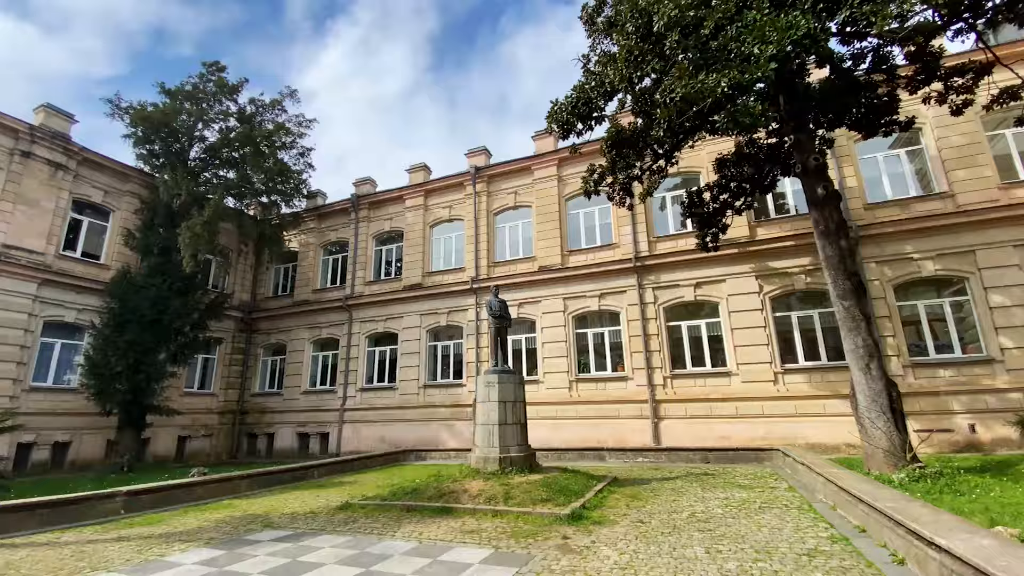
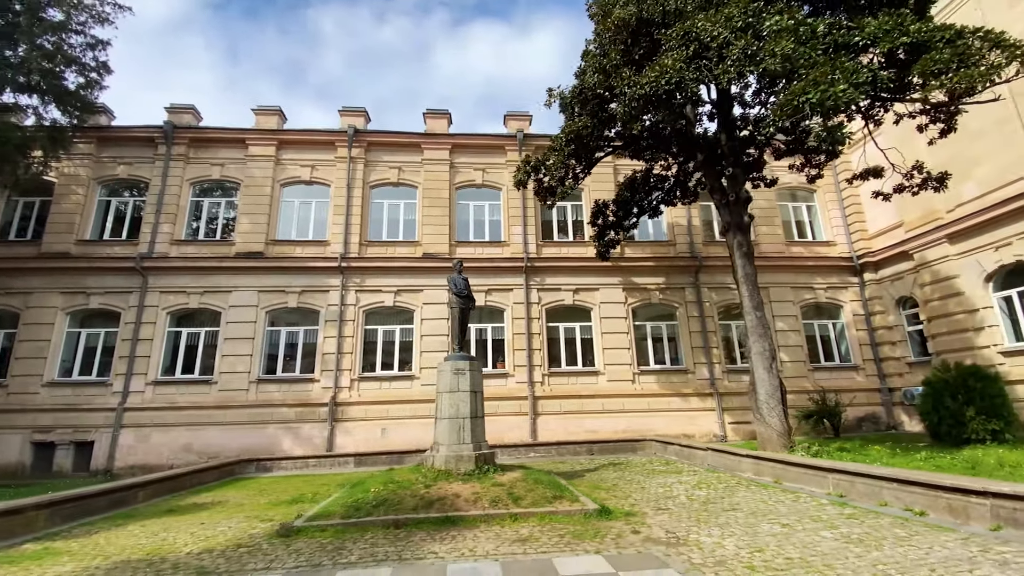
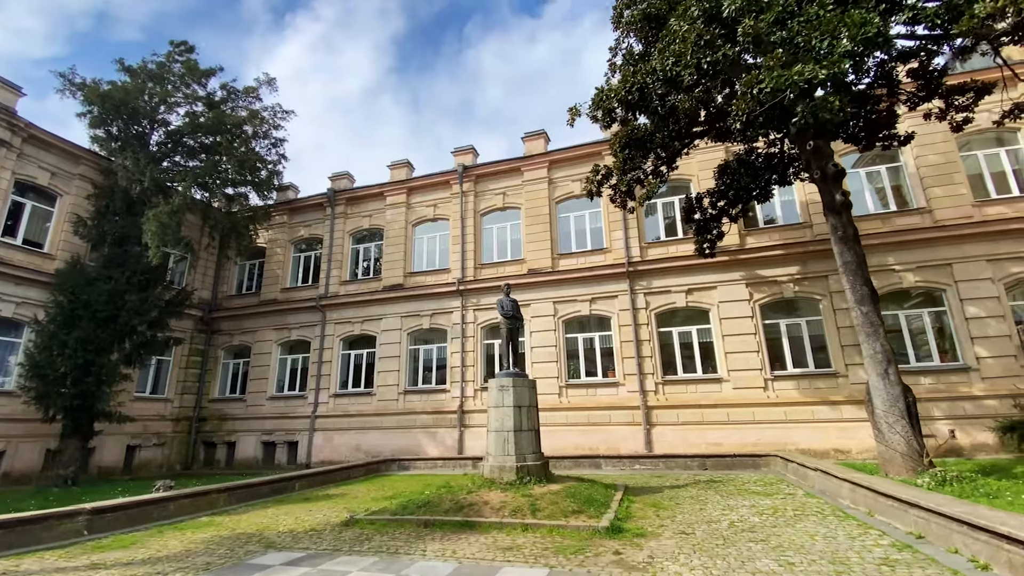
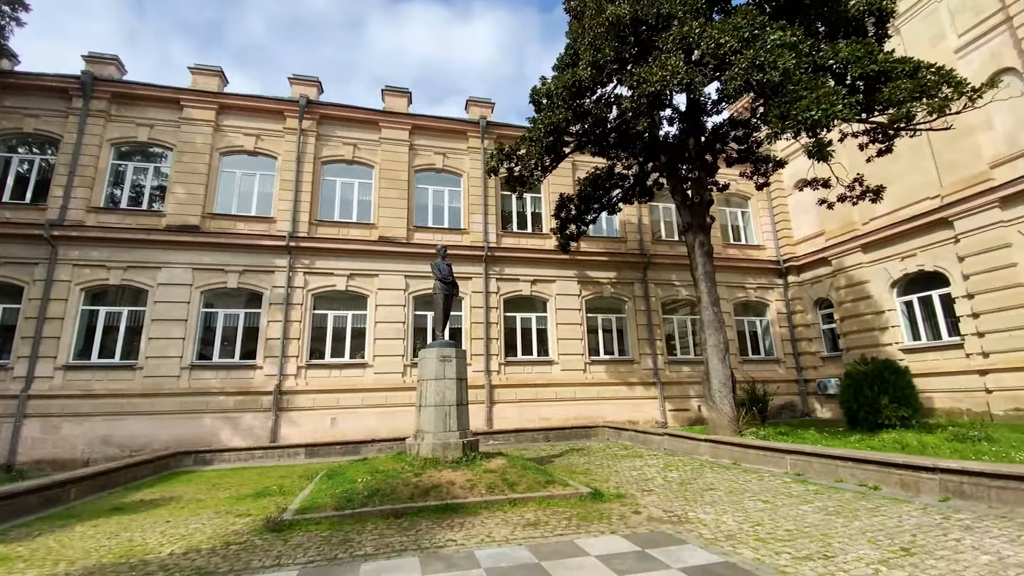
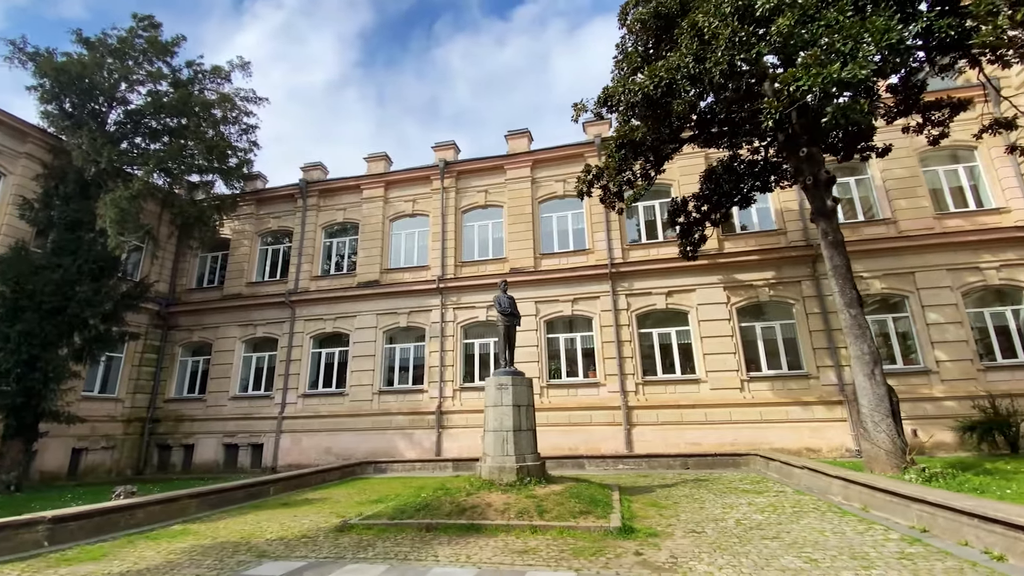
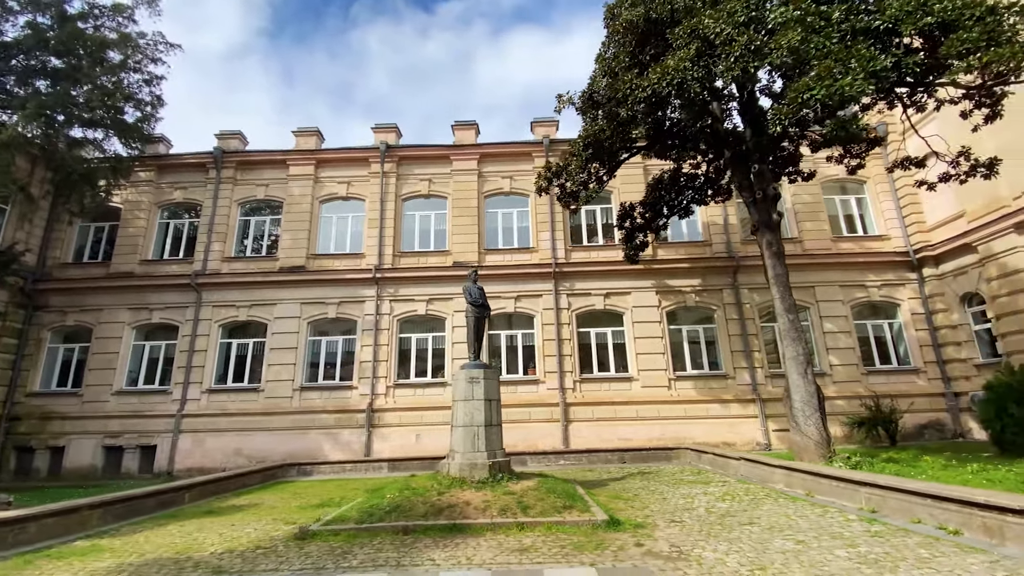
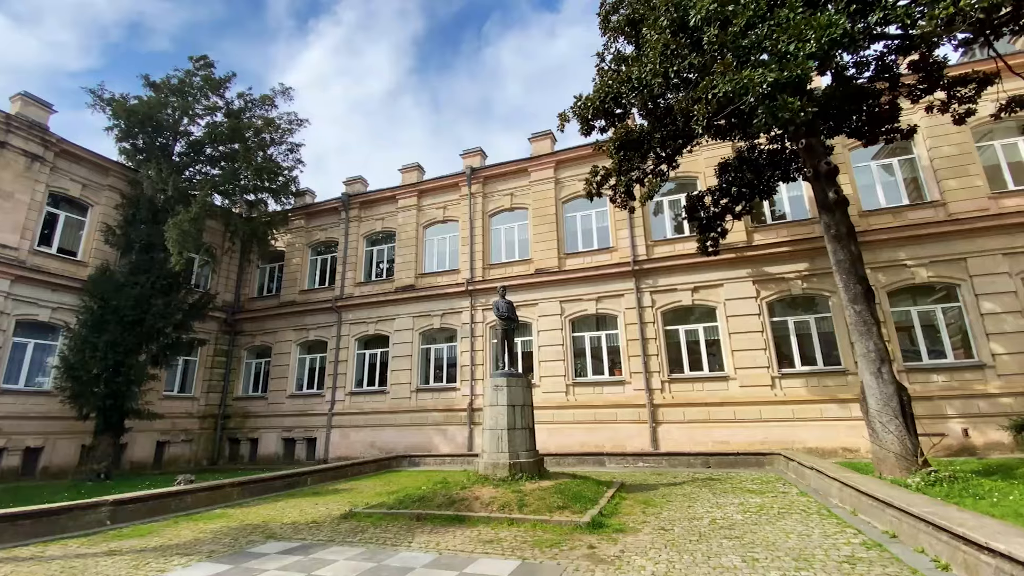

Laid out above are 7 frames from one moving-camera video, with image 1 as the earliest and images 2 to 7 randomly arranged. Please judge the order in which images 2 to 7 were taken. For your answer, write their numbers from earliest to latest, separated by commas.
7, 3, 5, 6, 2, 4
